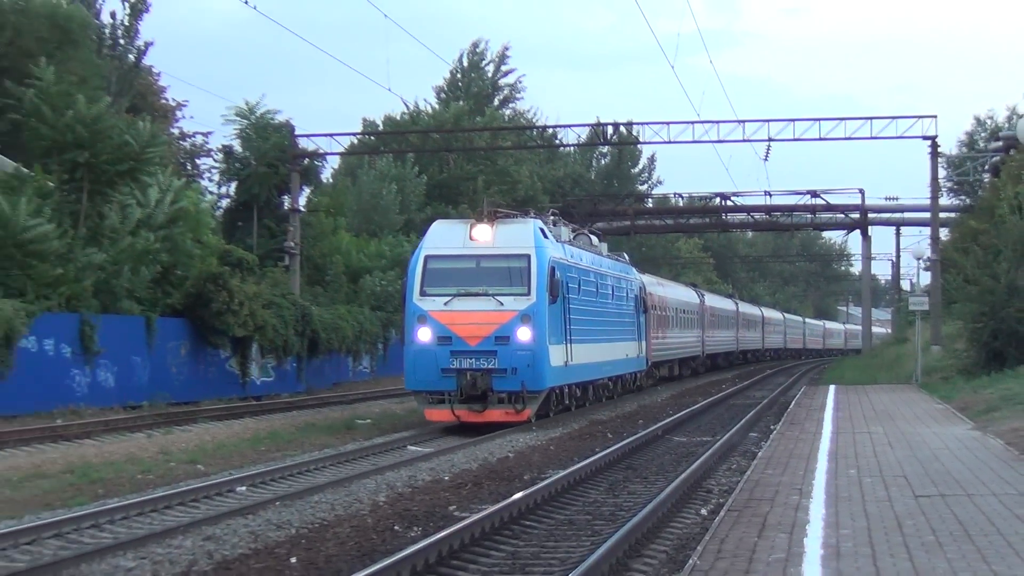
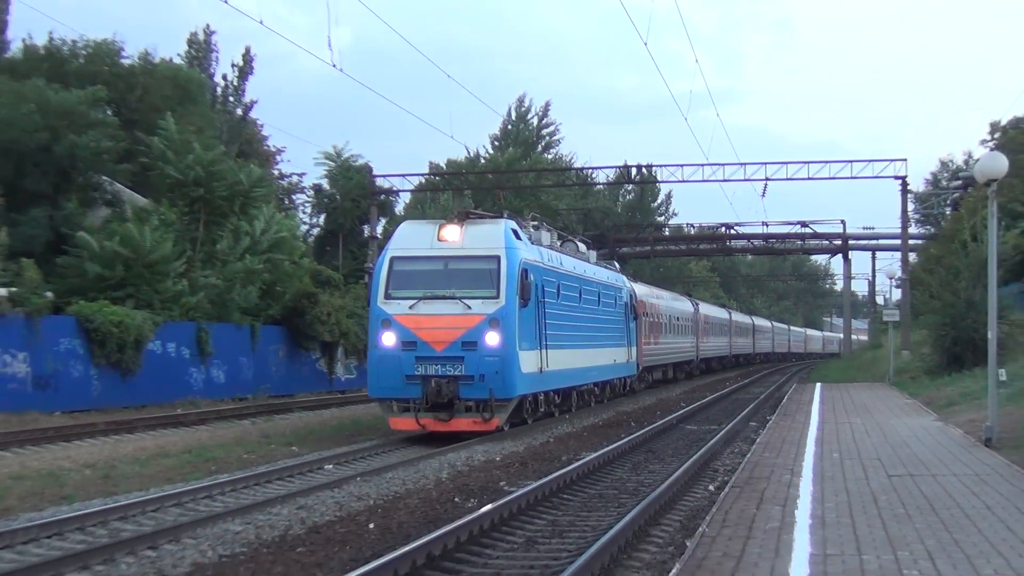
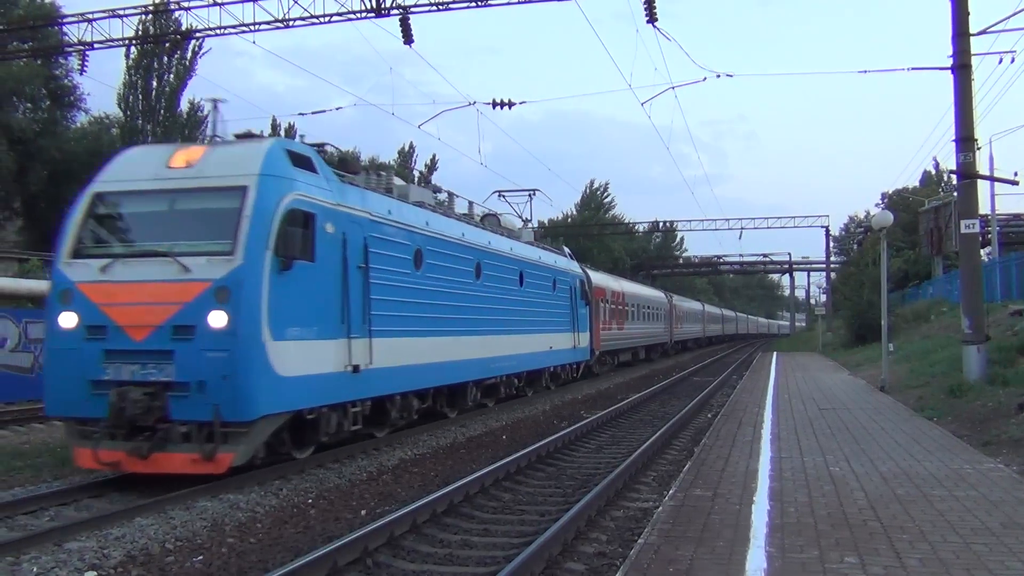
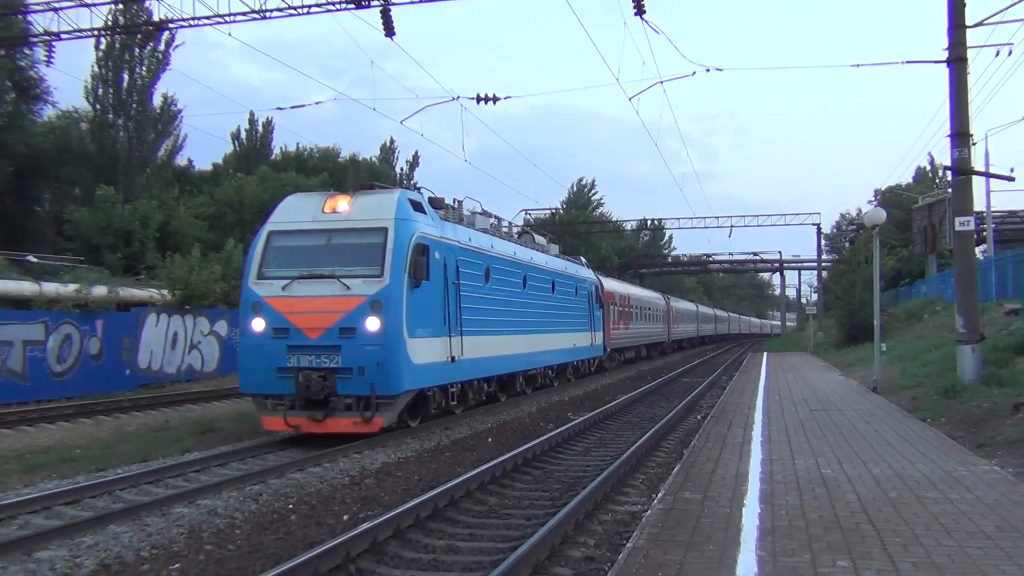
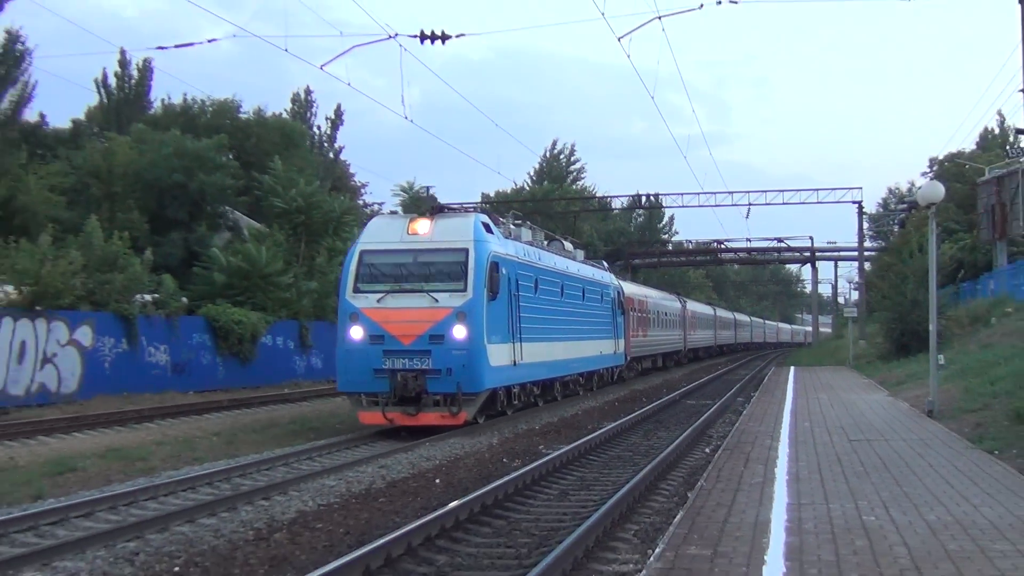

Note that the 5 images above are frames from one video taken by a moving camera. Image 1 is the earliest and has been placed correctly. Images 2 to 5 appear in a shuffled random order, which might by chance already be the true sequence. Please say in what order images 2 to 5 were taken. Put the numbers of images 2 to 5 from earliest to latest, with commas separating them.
2, 5, 4, 3
